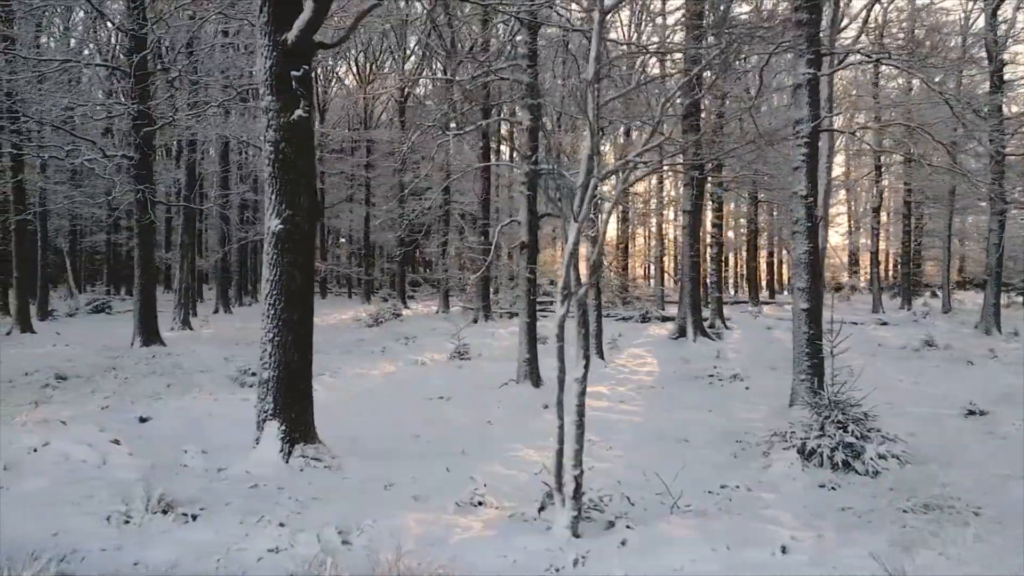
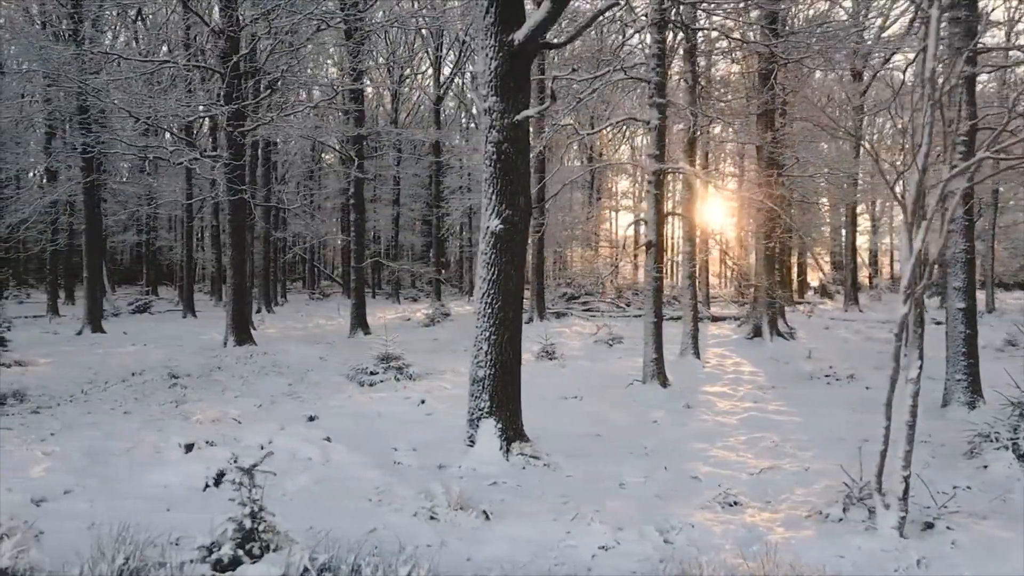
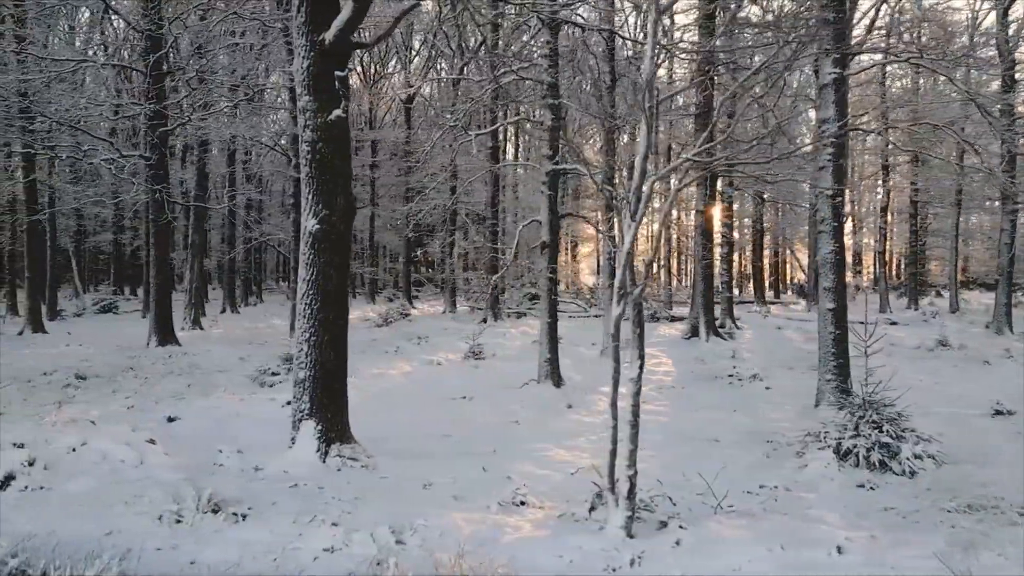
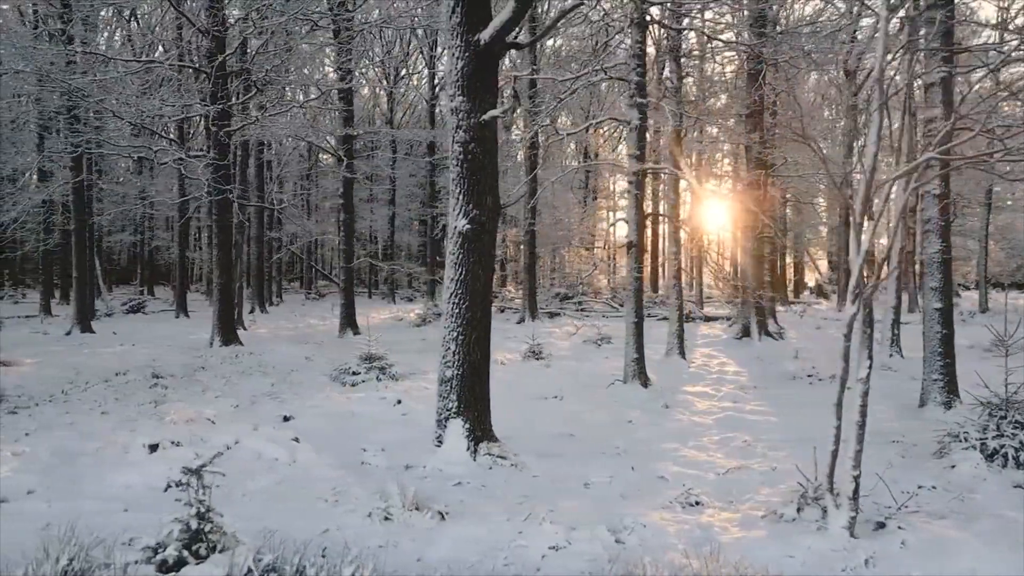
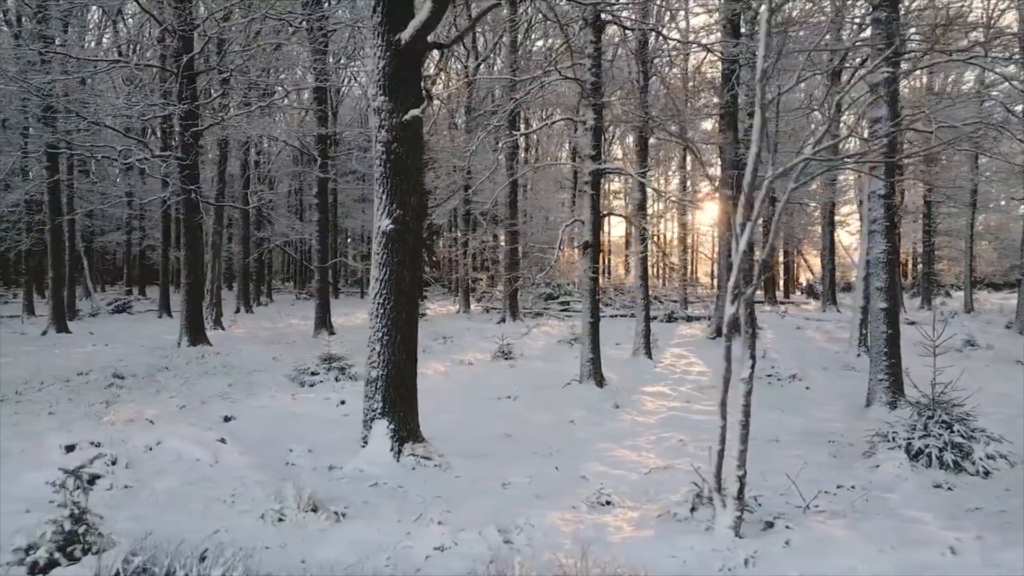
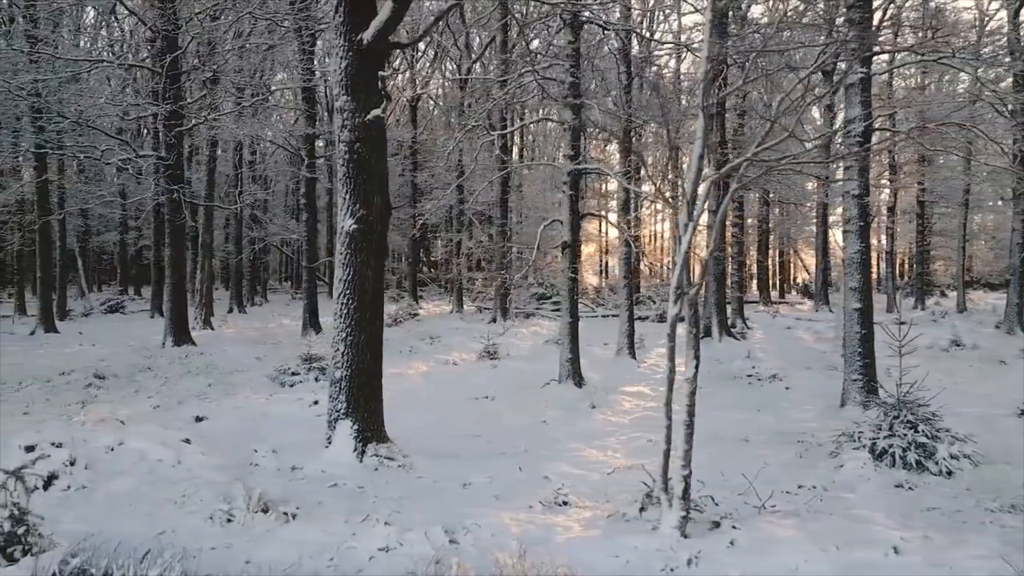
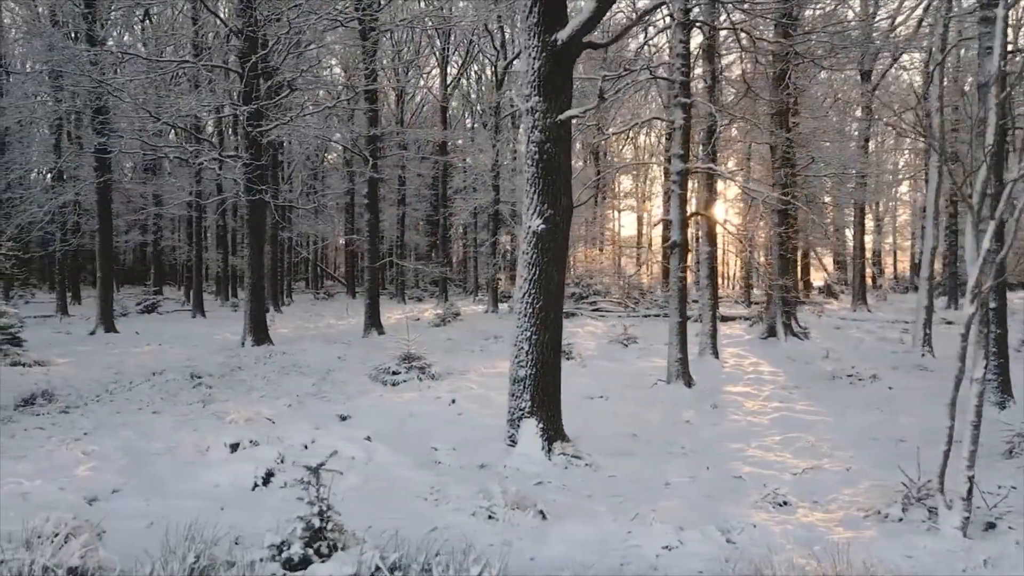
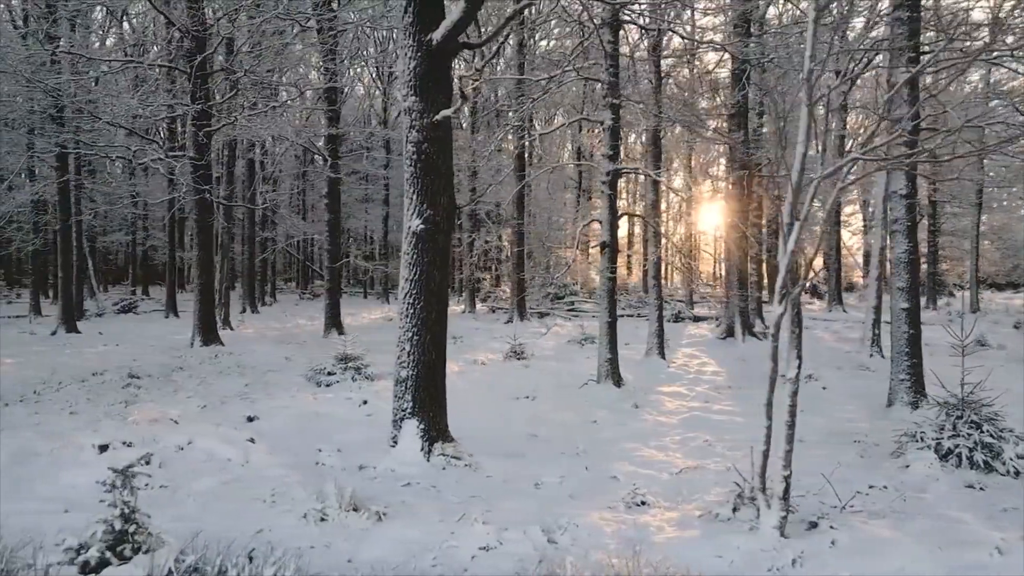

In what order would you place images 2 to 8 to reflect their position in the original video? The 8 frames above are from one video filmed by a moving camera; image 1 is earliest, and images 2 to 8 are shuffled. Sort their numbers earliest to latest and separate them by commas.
3, 6, 5, 8, 4, 2, 7
